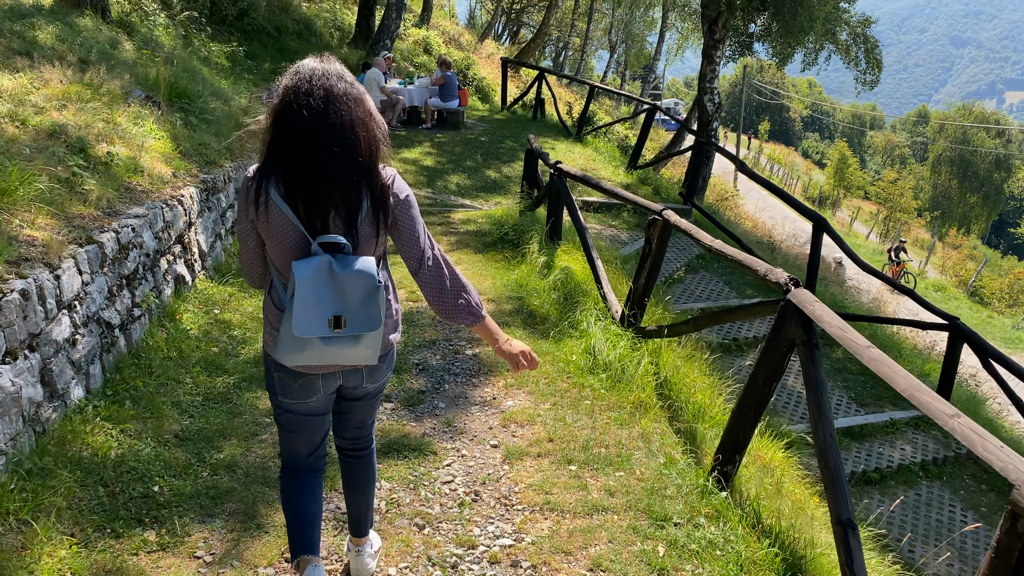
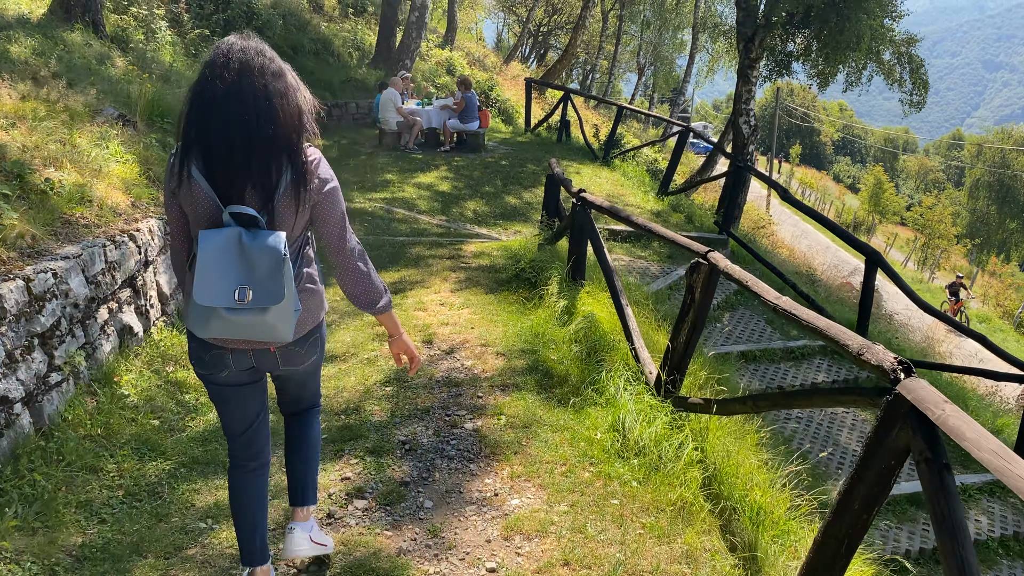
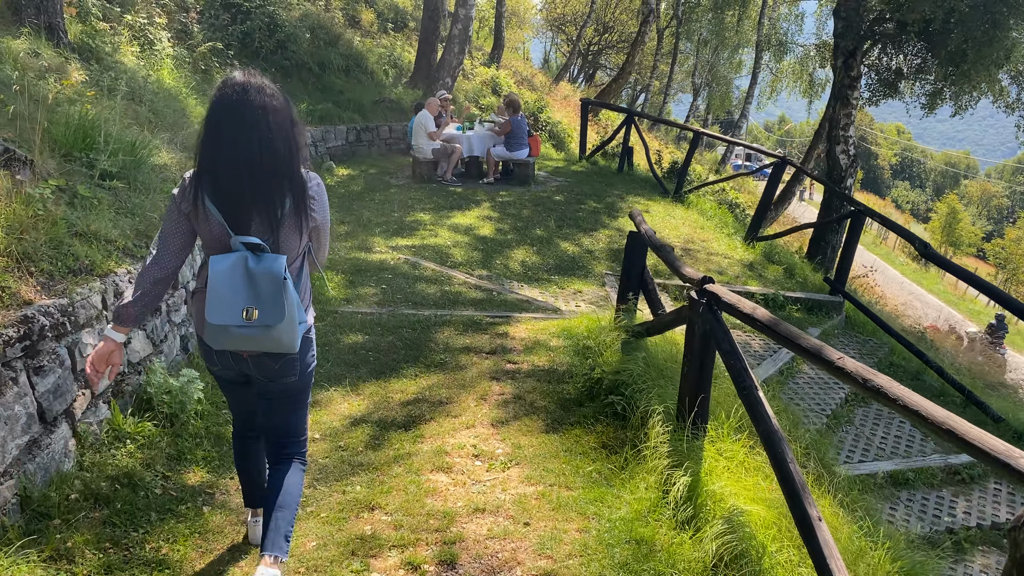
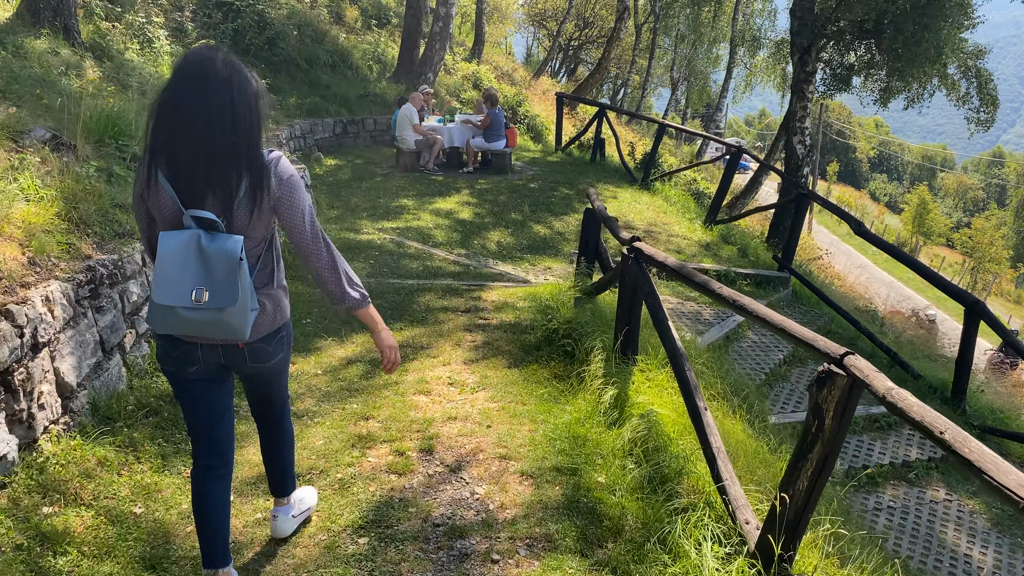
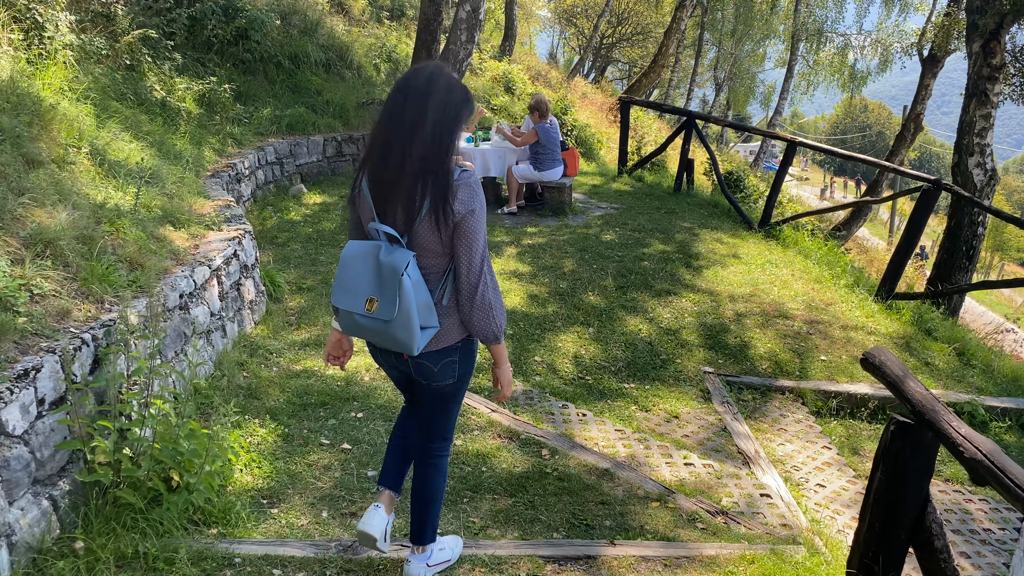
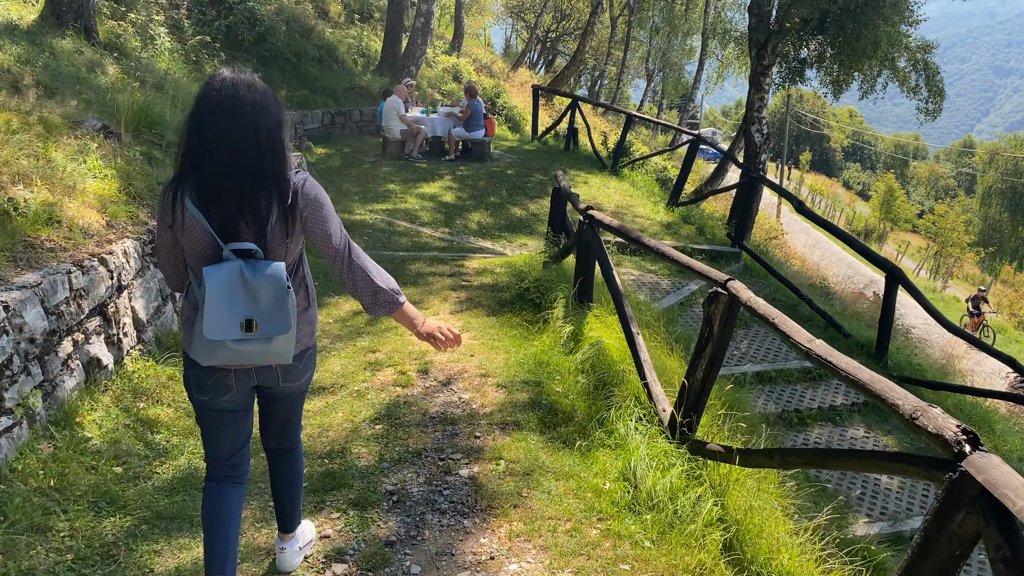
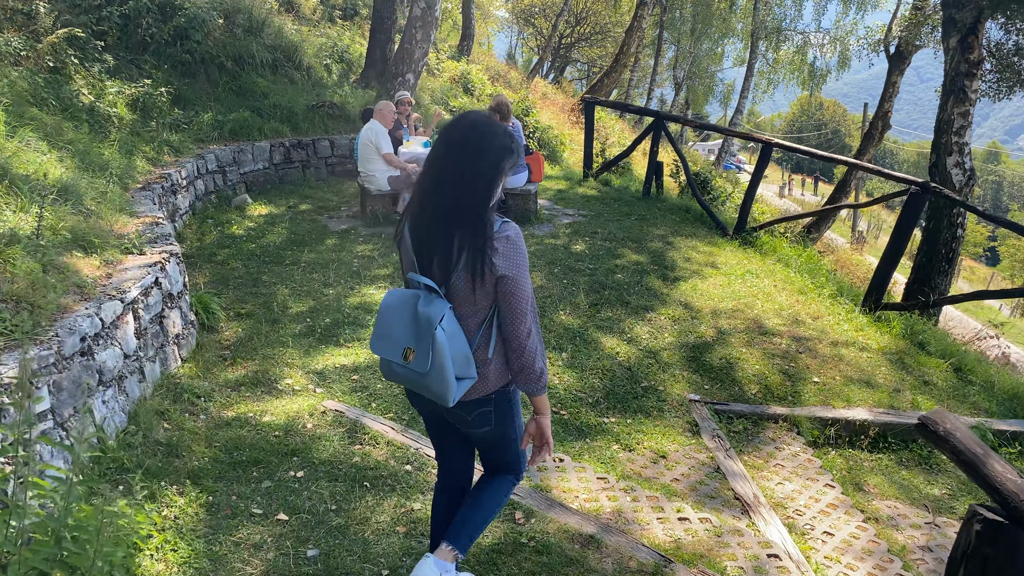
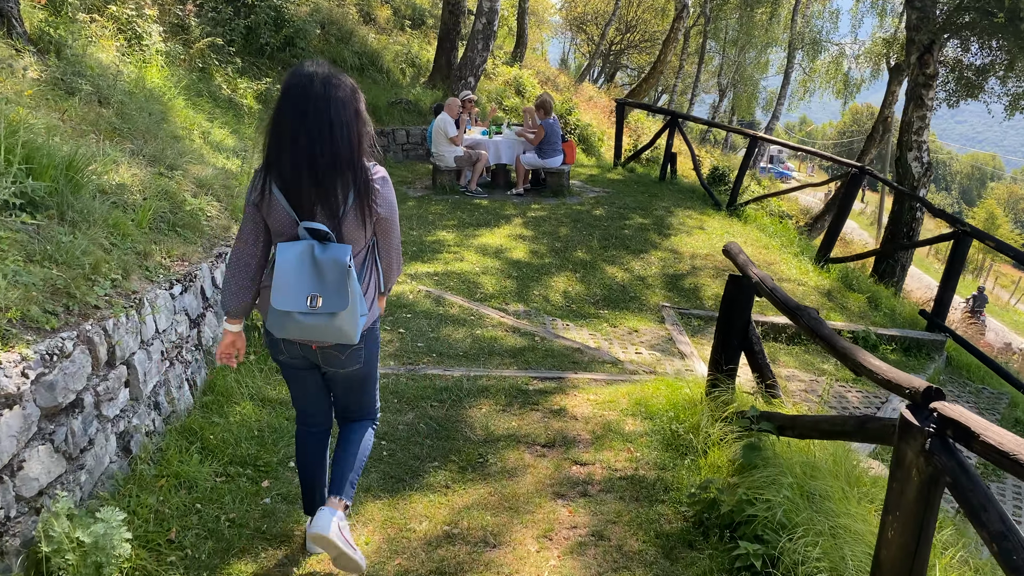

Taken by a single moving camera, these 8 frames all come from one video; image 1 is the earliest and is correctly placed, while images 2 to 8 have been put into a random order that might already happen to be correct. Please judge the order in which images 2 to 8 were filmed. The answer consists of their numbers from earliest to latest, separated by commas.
2, 6, 4, 3, 8, 5, 7
